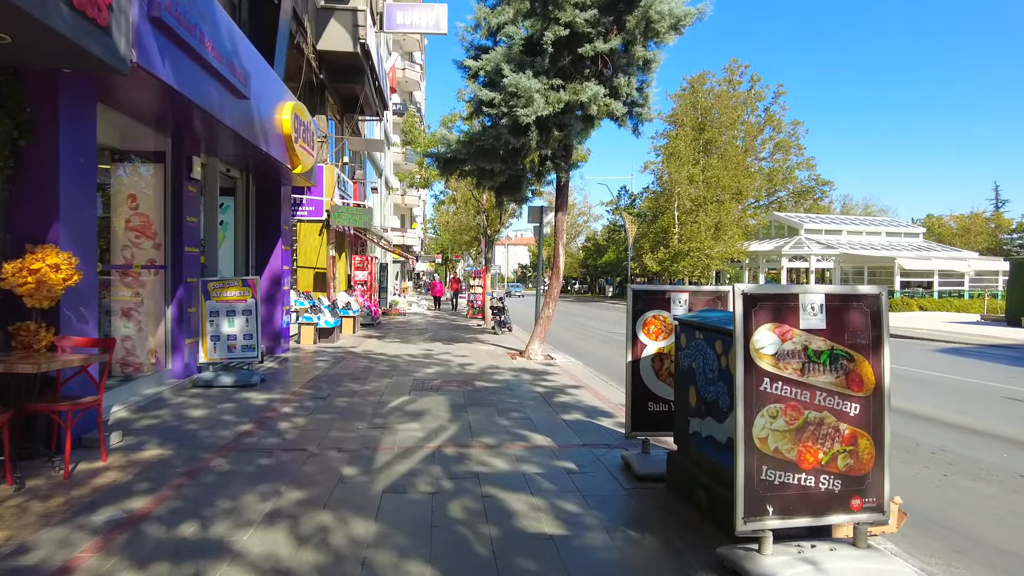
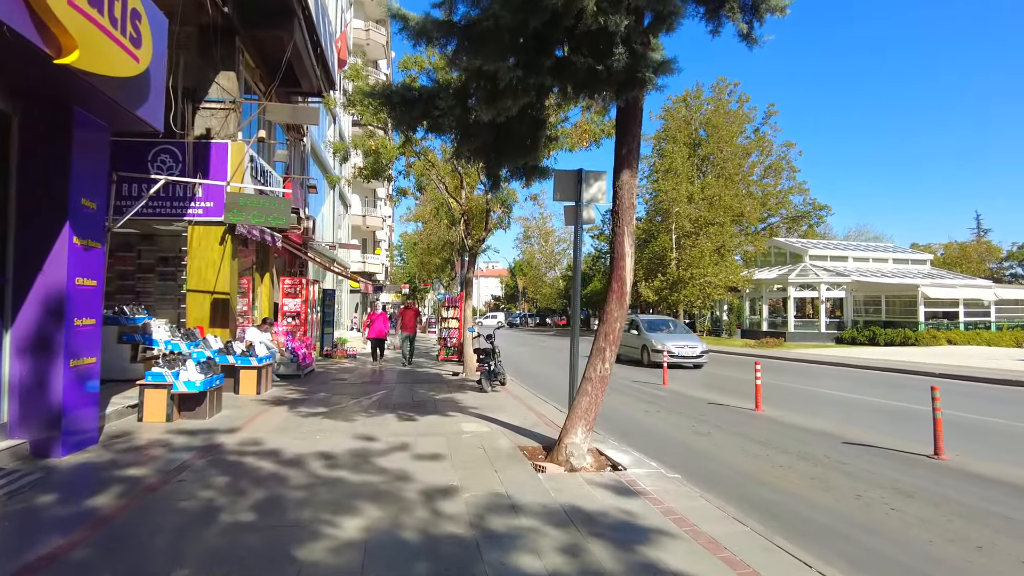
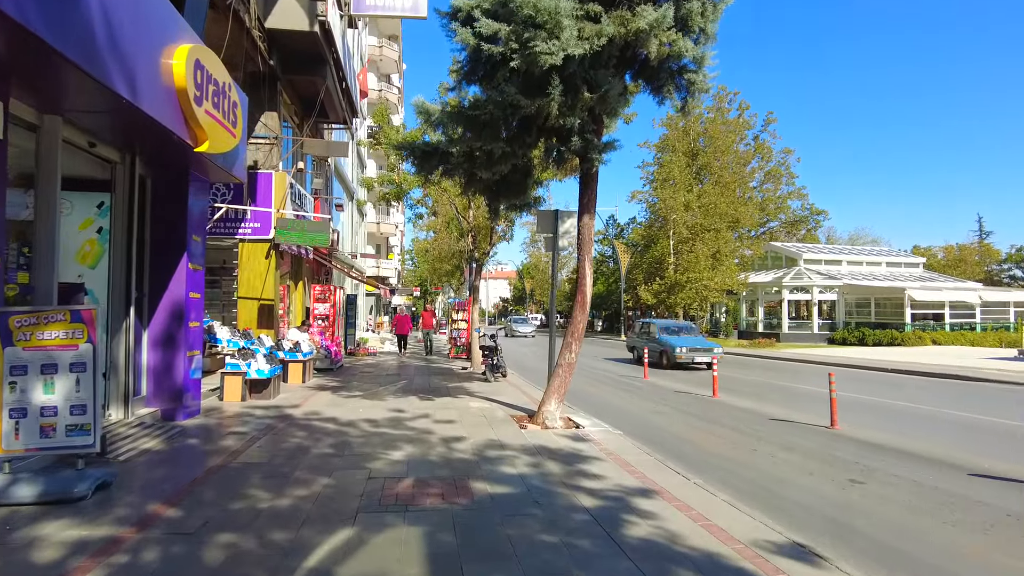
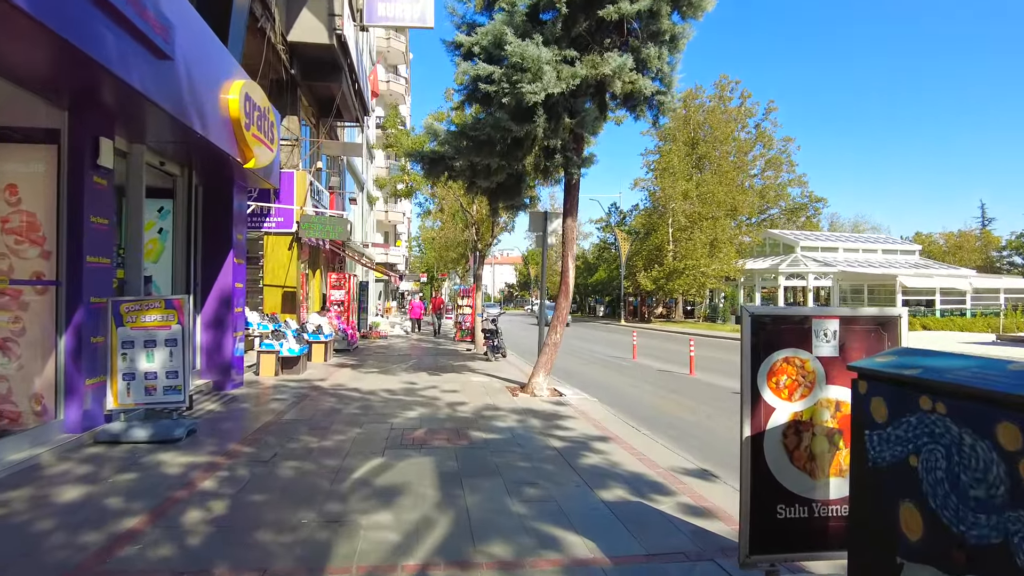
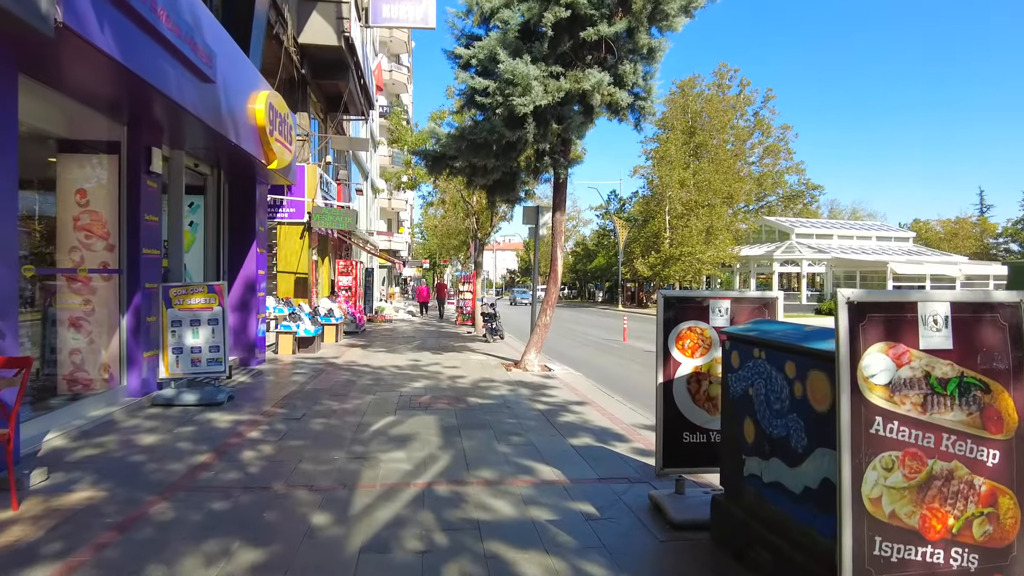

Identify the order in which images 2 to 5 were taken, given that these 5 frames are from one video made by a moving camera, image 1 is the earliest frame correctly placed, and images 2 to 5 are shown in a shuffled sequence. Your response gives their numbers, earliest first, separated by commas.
5, 4, 3, 2
